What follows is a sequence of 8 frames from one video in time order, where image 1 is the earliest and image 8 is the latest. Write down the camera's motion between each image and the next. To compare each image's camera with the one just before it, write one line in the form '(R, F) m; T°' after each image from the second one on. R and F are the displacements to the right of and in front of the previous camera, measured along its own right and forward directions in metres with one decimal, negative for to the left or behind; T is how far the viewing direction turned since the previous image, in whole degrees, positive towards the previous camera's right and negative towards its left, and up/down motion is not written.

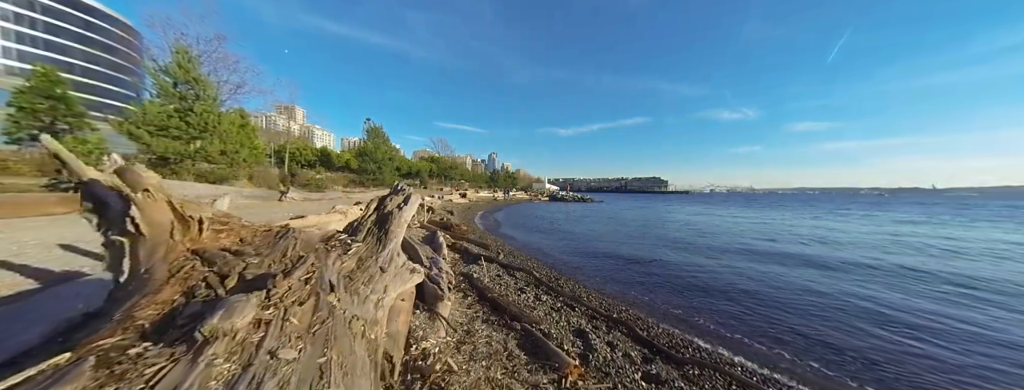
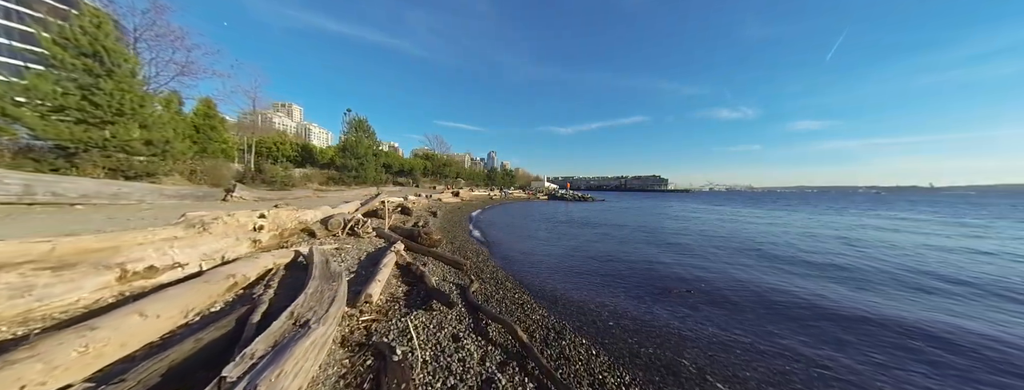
(+0.5, +2.9) m; 0°
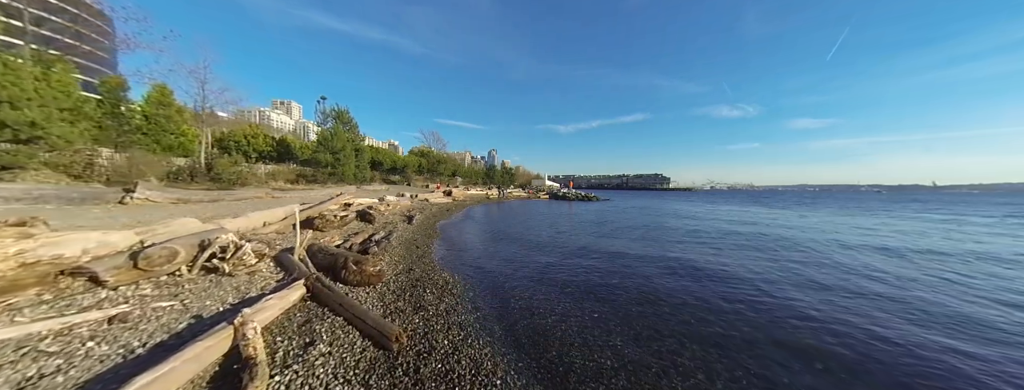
(+0.4, +3.8) m; 0°
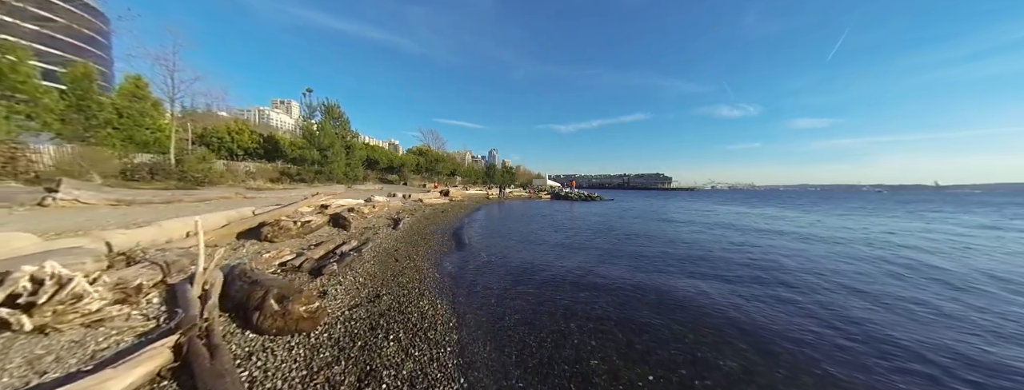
(0.0, +2.0) m; 0°
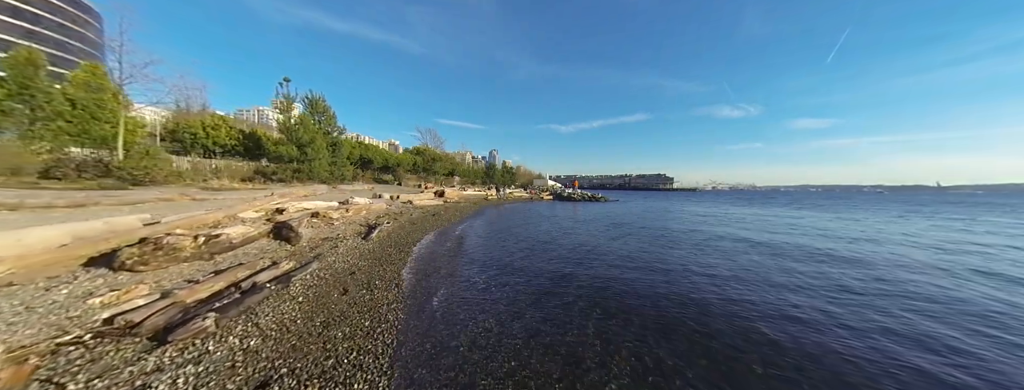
(0.0, +2.6) m; 0°
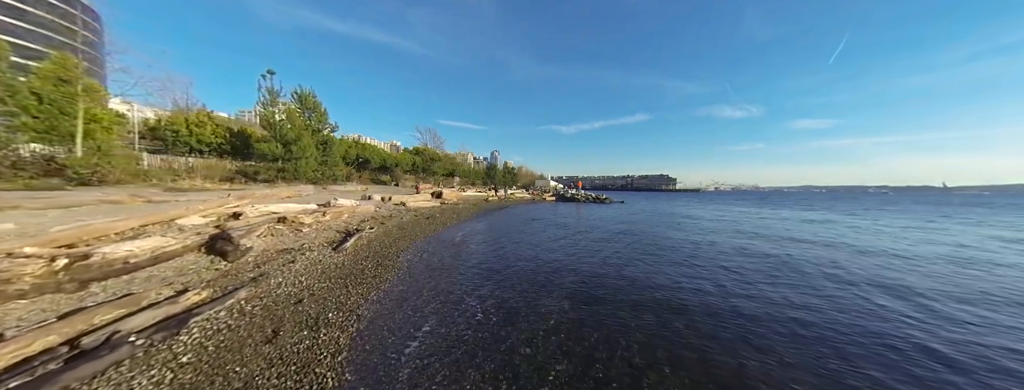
(0.0, +1.8) m; 0°
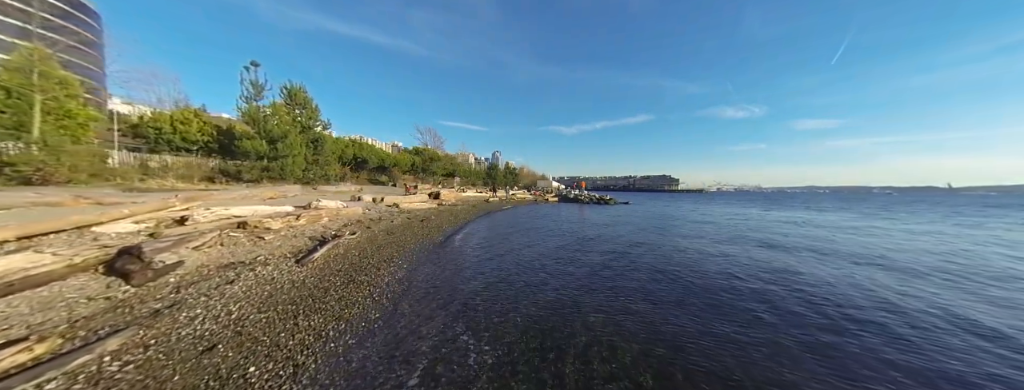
(0.0, +1.6) m; 0°
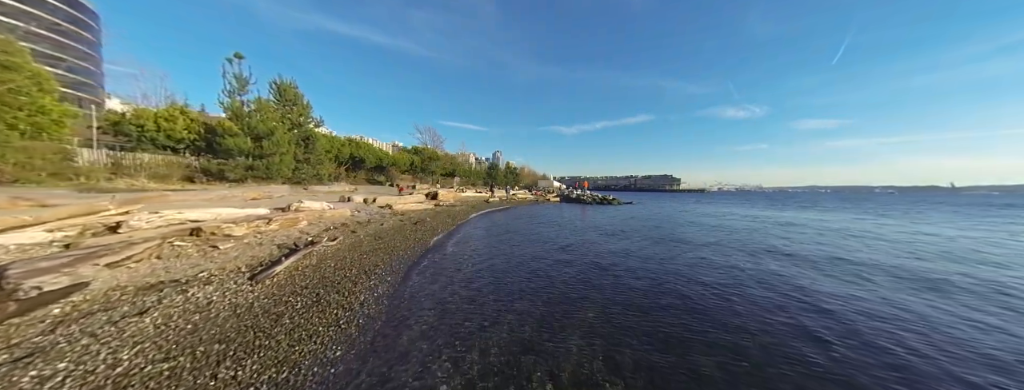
(0.0, +1.3) m; 0°
